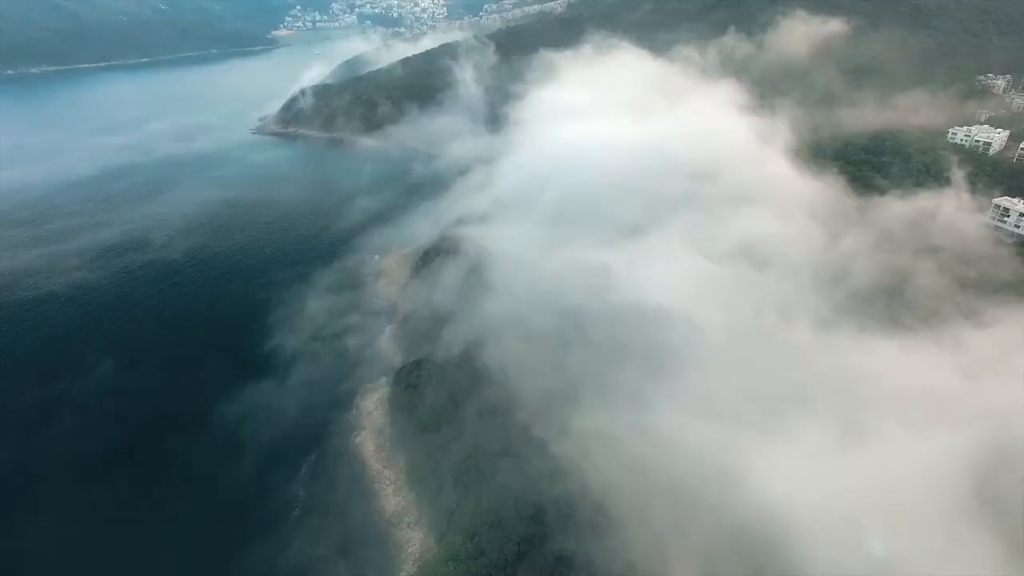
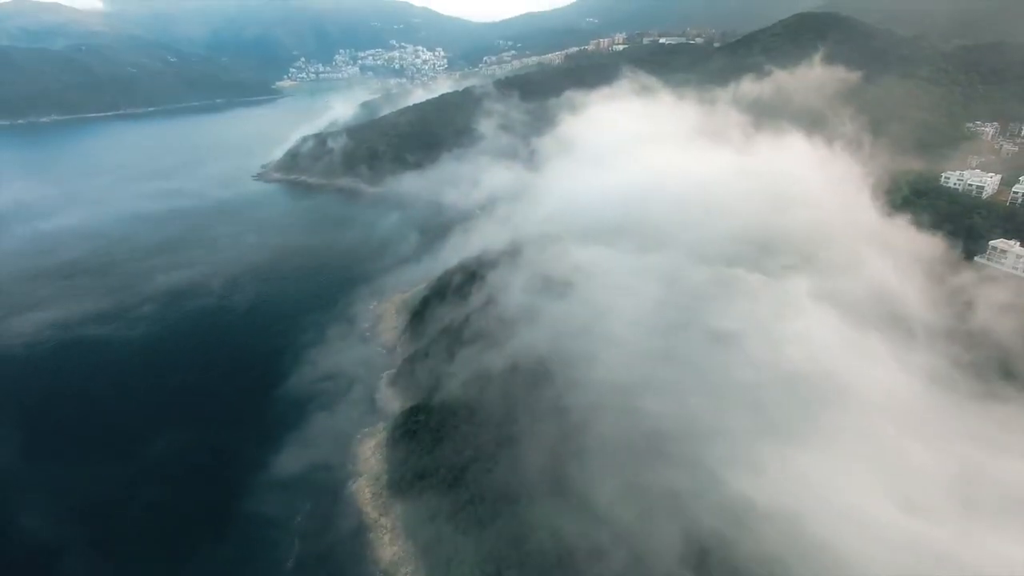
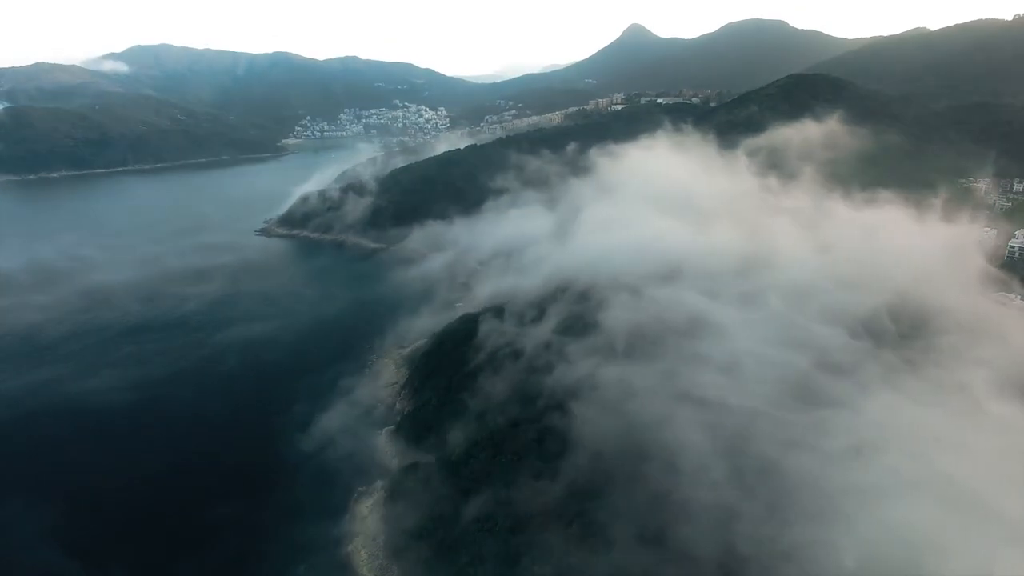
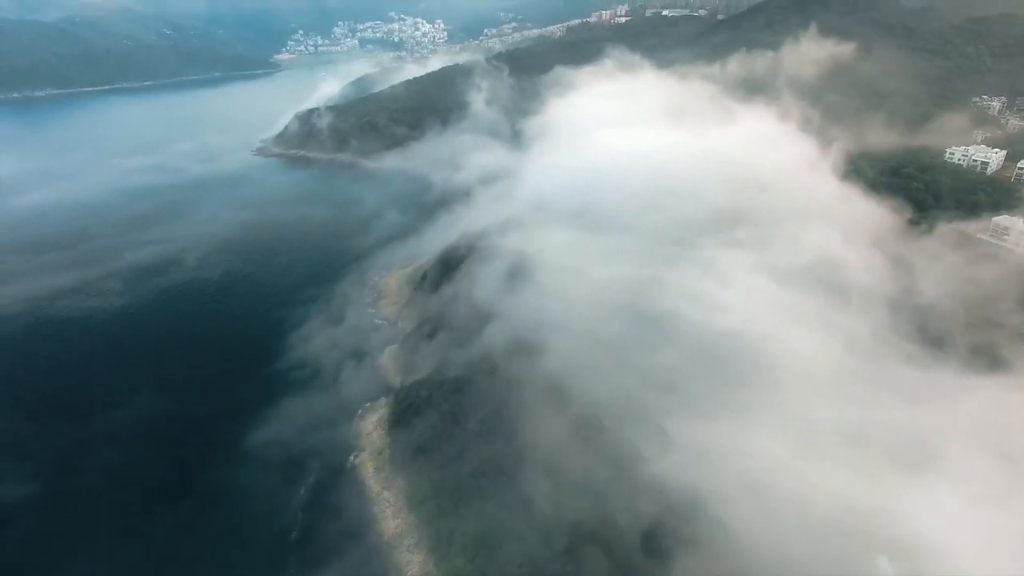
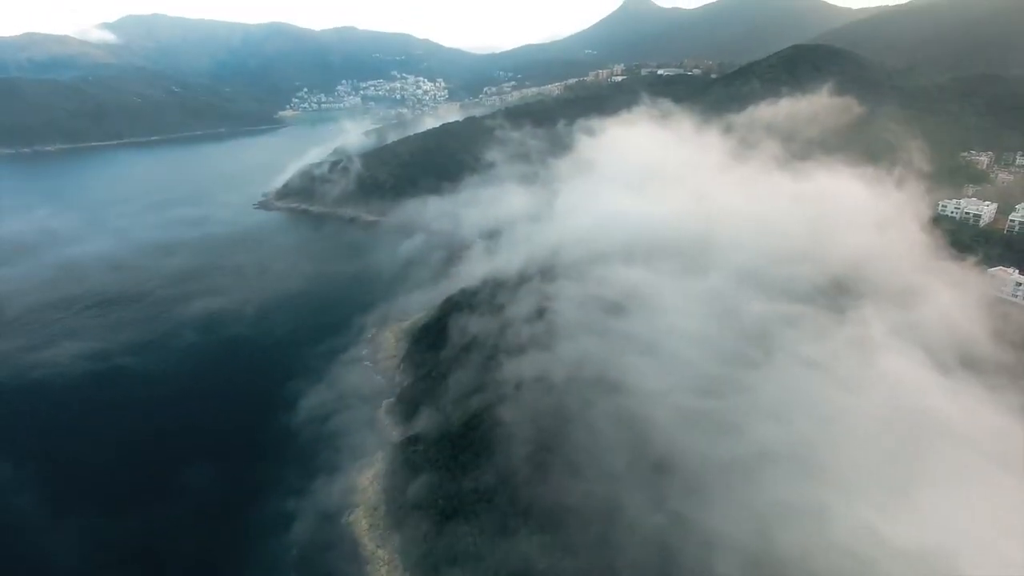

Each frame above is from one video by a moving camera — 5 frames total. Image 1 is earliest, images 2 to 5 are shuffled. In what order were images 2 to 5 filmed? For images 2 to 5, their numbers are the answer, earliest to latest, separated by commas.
4, 2, 5, 3
